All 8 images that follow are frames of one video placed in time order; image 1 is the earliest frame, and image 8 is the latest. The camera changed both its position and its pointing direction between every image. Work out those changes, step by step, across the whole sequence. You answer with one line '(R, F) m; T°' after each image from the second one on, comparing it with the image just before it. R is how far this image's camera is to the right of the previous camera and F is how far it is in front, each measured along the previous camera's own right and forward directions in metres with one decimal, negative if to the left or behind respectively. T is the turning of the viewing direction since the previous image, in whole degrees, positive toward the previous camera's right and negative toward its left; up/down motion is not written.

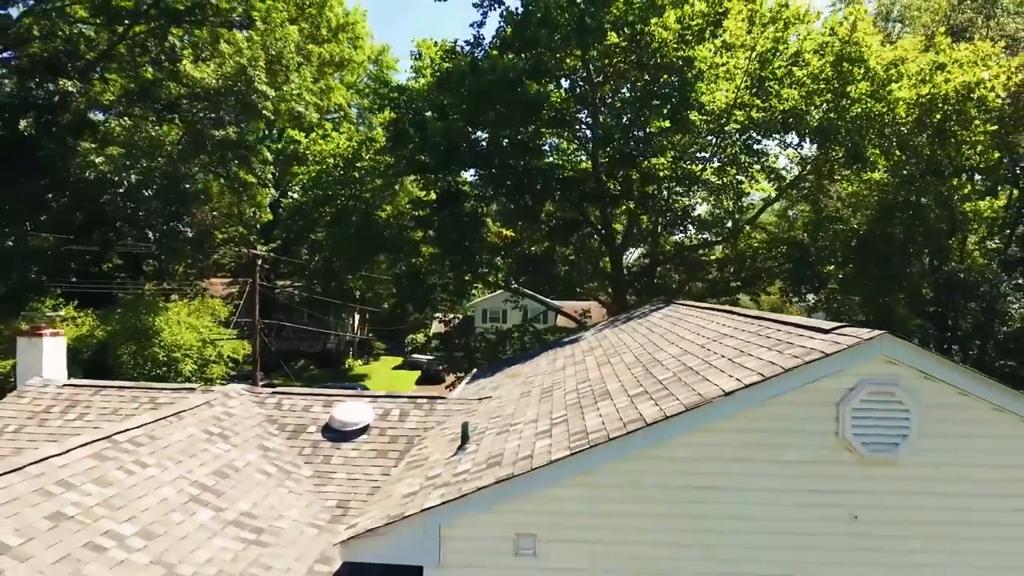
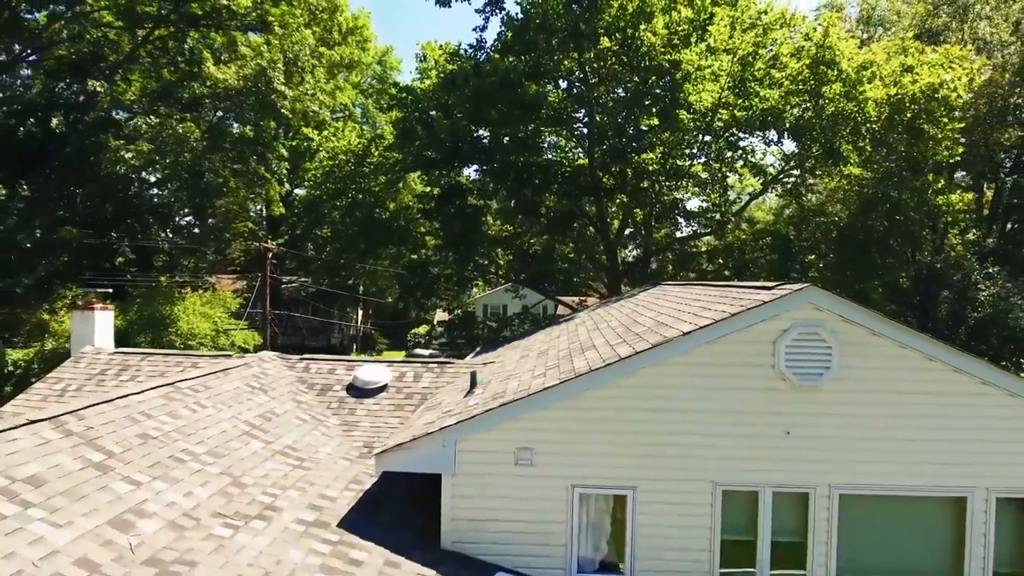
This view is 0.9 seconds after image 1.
(0.0, -1.5) m; 0°
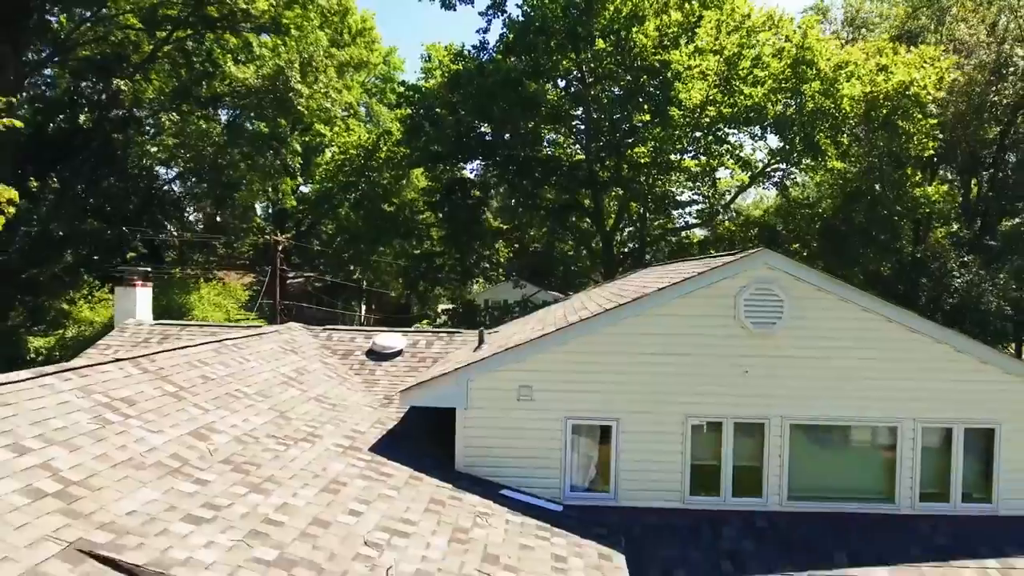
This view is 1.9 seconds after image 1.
(0.0, -1.5) m; 0°
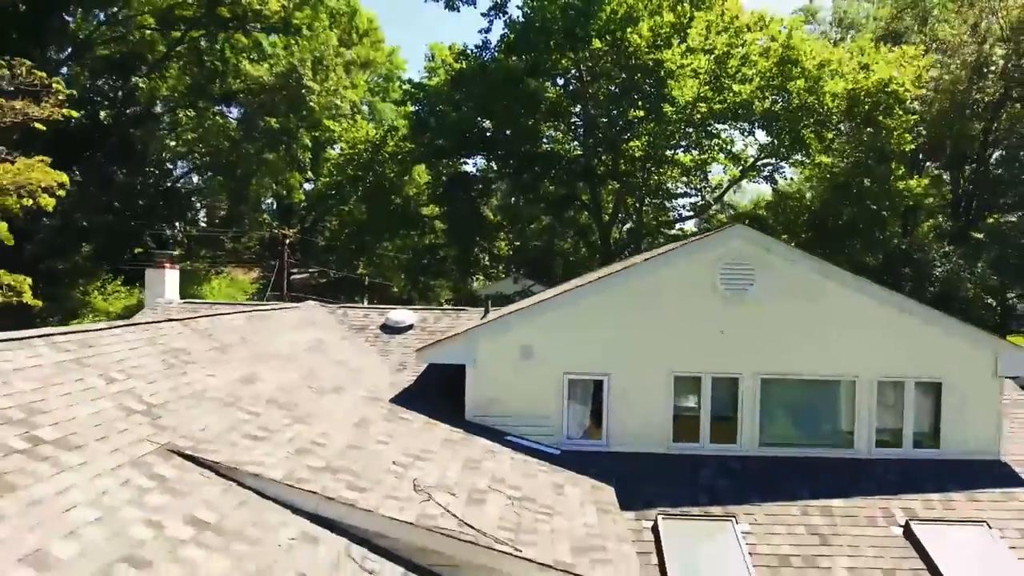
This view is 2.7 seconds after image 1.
(-0.1, -1.2) m; 0°
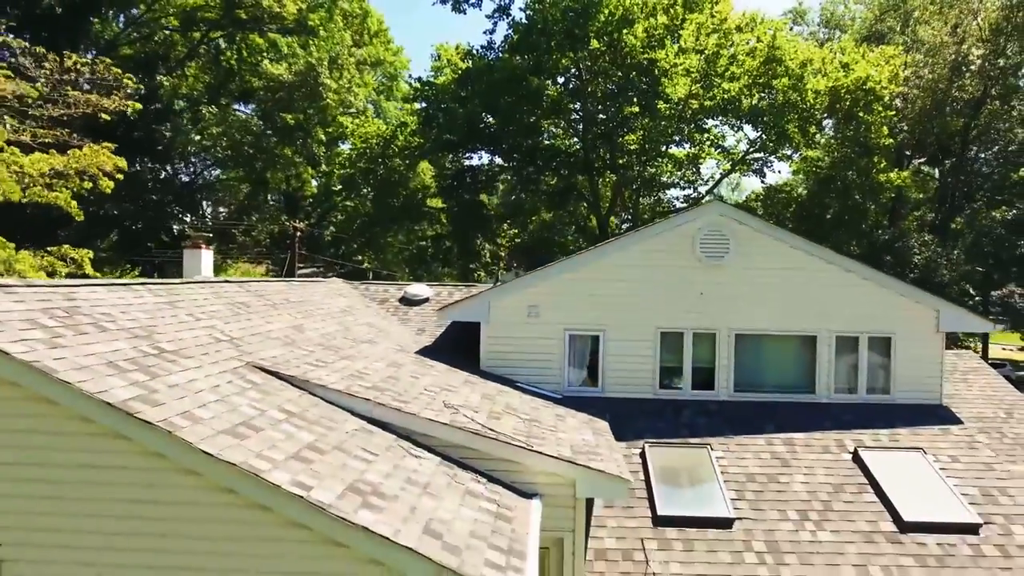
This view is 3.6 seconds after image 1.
(-0.1, -1.6) m; 0°
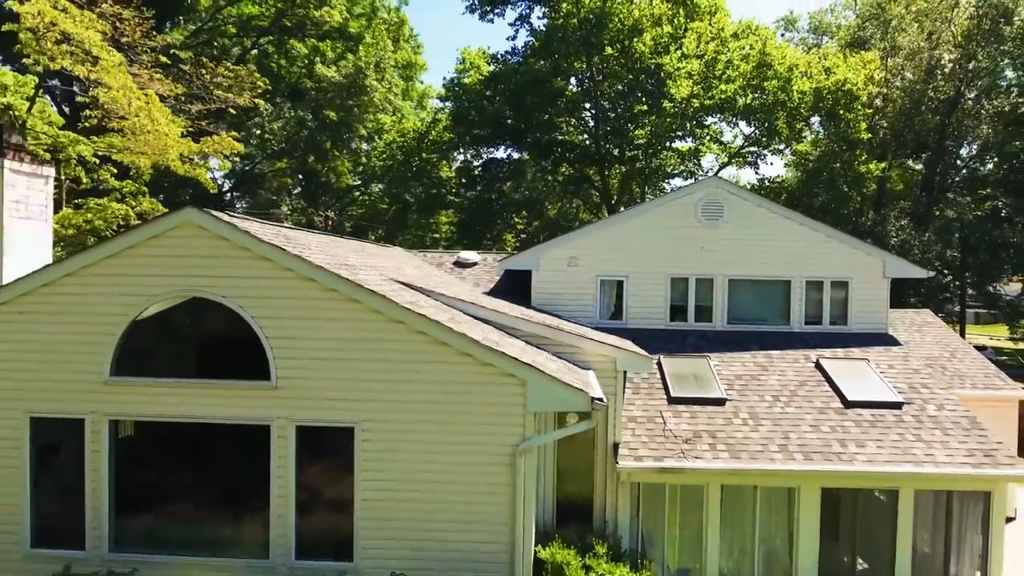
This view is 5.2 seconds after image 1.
(-0.9, -3.6) m; 0°
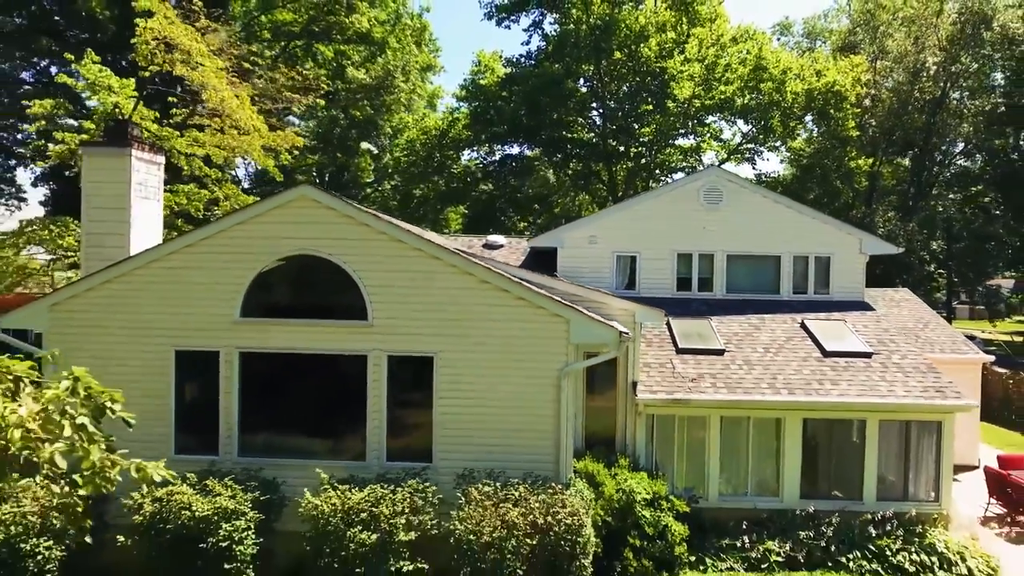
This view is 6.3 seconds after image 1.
(-0.7, -2.5) m; 0°
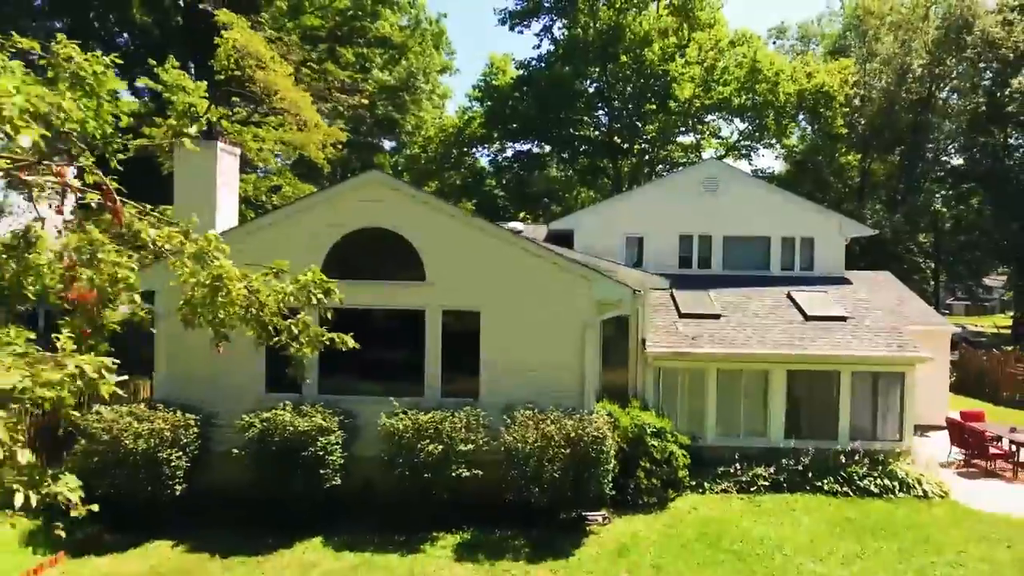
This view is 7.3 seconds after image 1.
(-0.6, -2.5) m; 0°
